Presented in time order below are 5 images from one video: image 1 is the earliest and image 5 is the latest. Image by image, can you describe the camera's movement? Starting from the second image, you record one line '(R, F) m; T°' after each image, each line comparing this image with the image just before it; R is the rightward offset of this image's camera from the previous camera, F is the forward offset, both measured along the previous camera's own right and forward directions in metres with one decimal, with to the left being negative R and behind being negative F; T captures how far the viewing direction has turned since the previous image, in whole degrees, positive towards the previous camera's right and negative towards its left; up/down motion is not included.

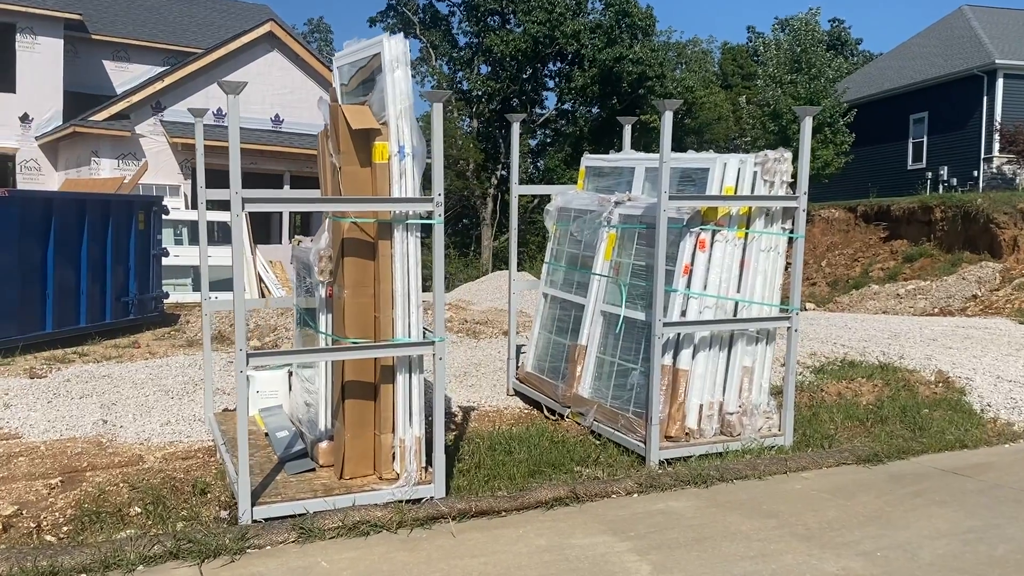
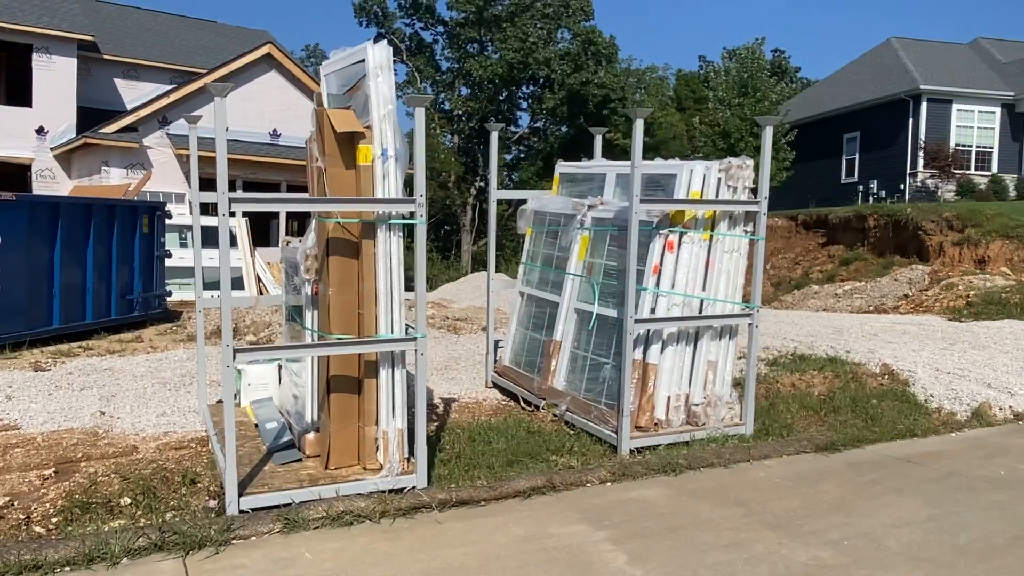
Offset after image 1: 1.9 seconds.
(-0.1, -0.2) m; +3°
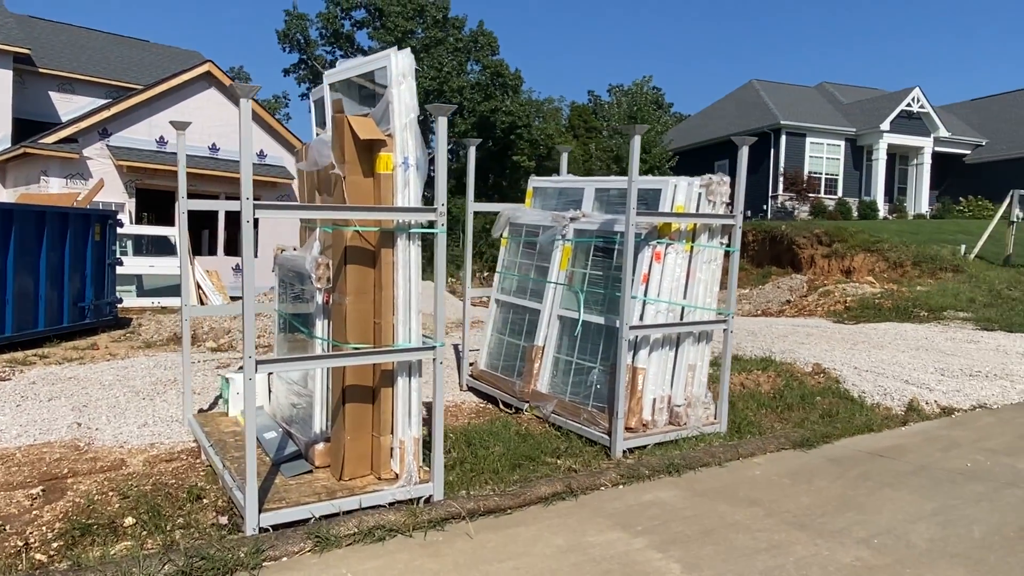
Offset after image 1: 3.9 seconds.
(-1.0, 0.0) m; +11°
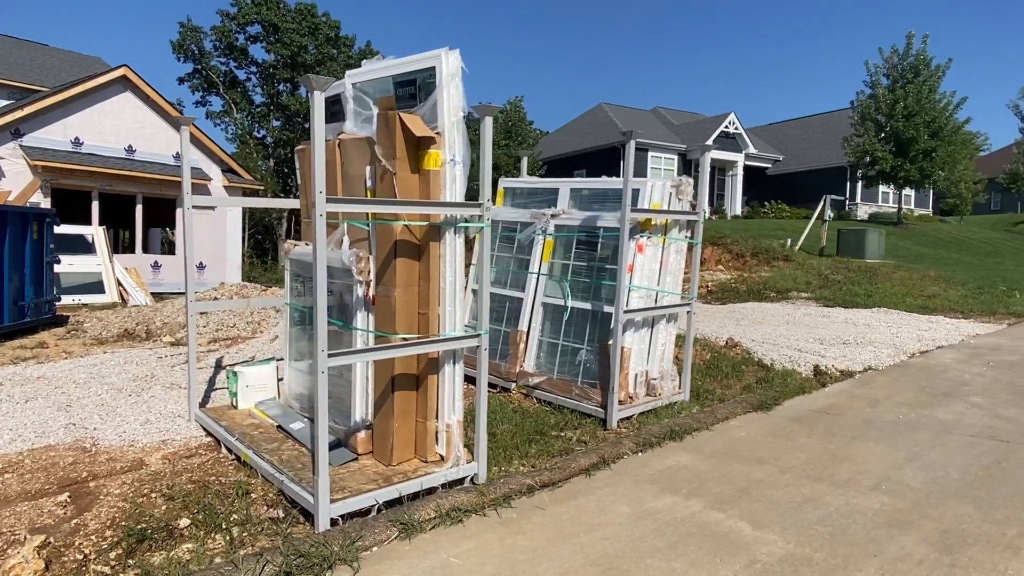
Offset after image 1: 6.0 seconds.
(-1.5, 0.0) m; +16°
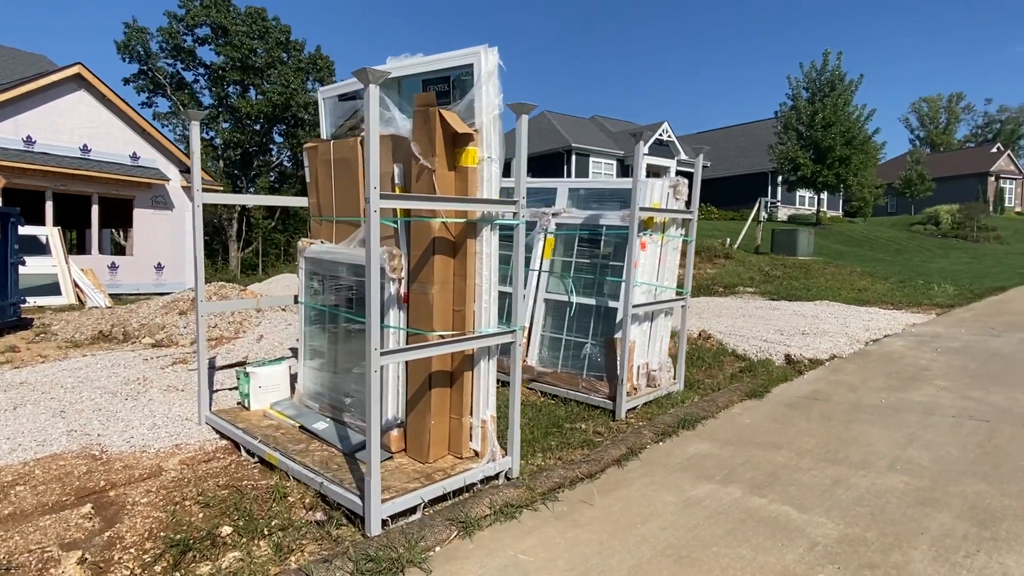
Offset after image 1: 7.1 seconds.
(-0.8, +0.1) m; +8°
